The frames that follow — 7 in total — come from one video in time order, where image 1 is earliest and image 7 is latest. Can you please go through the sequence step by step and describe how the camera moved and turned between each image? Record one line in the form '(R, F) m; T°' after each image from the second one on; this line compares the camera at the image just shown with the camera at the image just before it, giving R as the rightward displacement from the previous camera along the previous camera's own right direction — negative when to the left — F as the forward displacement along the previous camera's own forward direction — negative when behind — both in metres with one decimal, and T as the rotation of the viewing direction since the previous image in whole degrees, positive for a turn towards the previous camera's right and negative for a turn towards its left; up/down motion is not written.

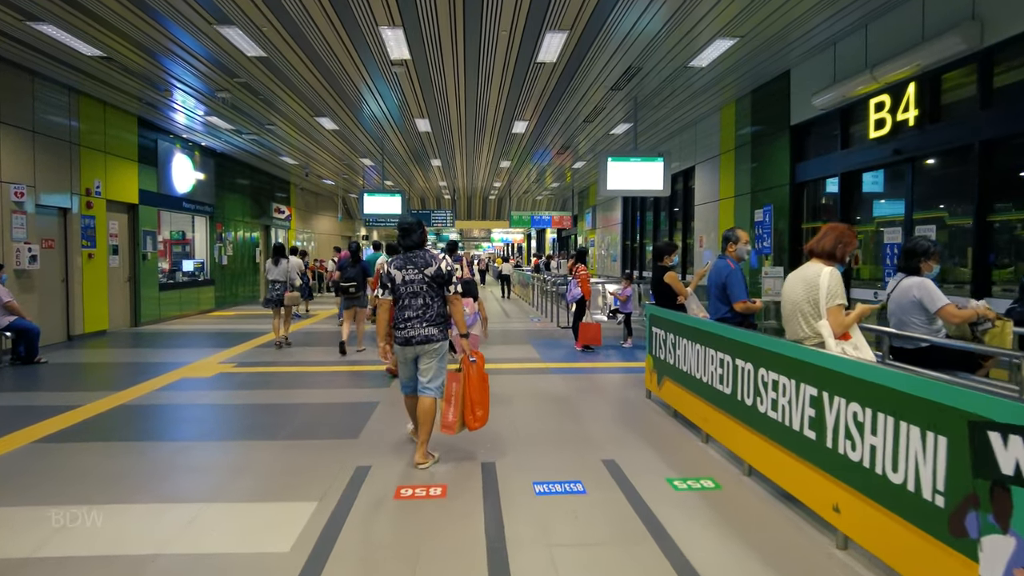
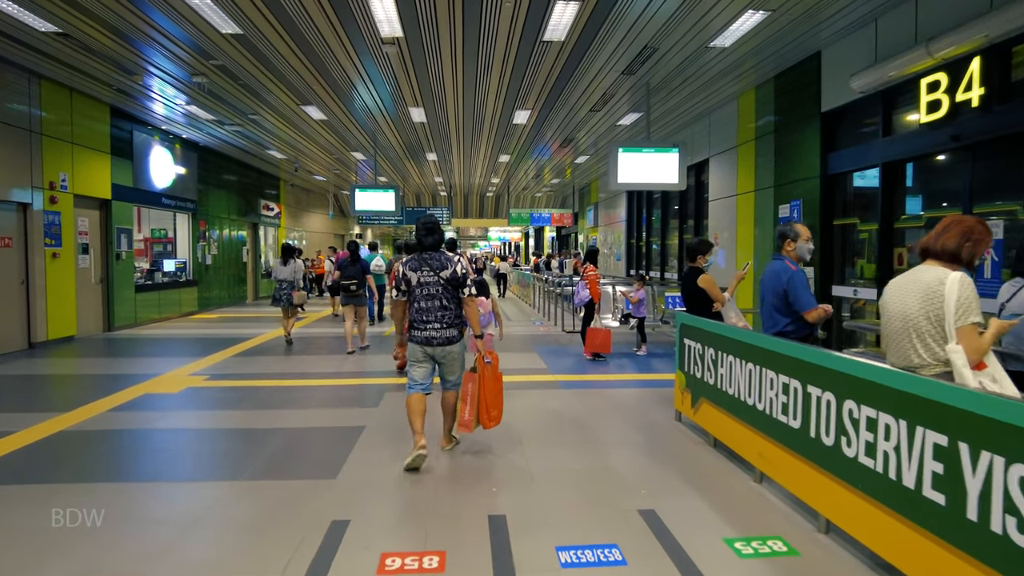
(-0.1, +0.8) m; 0°
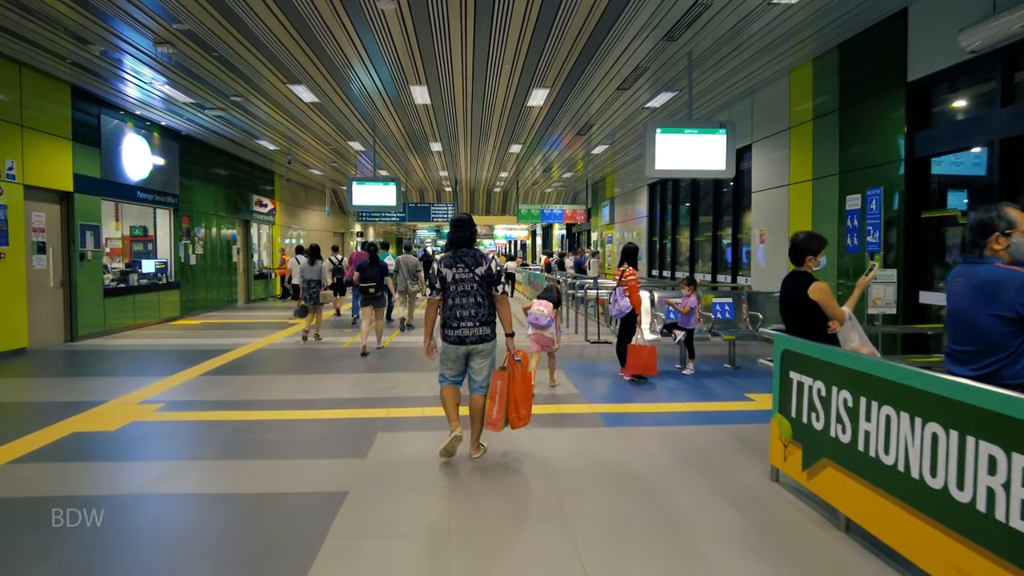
(-0.2, +1.3) m; 0°
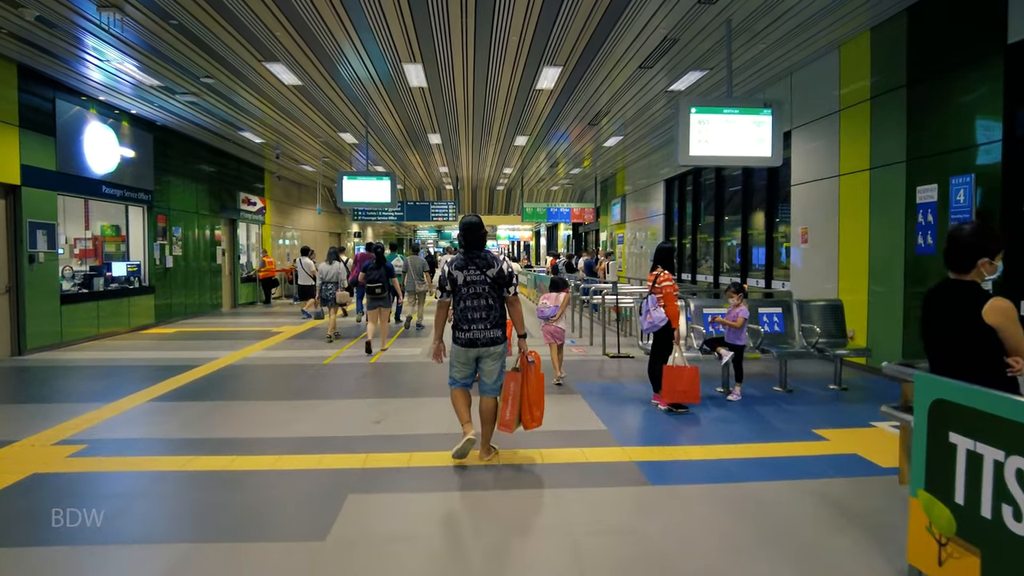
(-0.1, +1.1) m; 0°
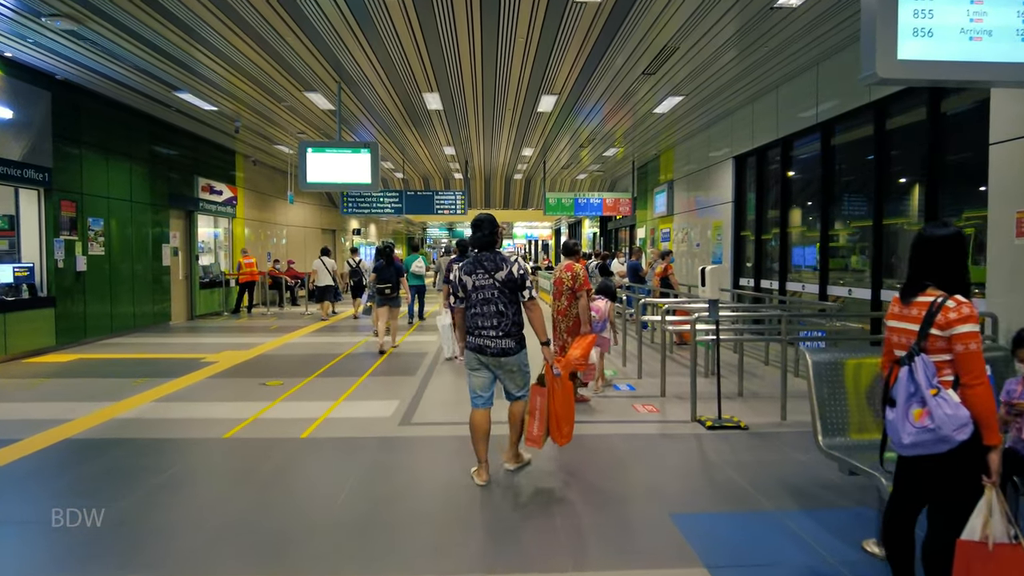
(-0.1, +3.2) m; -1°
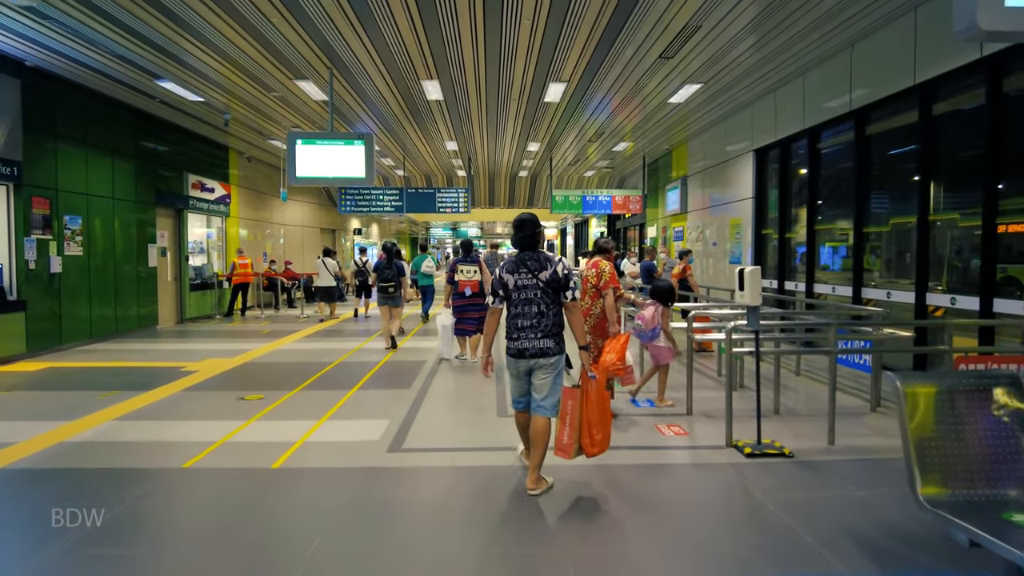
(0.0, +0.7) m; 0°
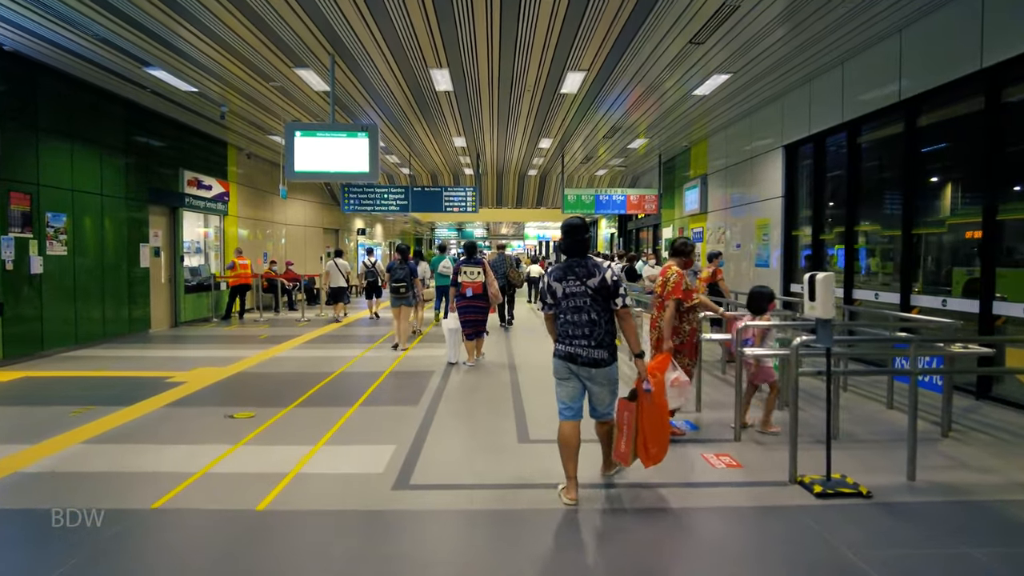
(-0.1, +0.6) m; 0°
